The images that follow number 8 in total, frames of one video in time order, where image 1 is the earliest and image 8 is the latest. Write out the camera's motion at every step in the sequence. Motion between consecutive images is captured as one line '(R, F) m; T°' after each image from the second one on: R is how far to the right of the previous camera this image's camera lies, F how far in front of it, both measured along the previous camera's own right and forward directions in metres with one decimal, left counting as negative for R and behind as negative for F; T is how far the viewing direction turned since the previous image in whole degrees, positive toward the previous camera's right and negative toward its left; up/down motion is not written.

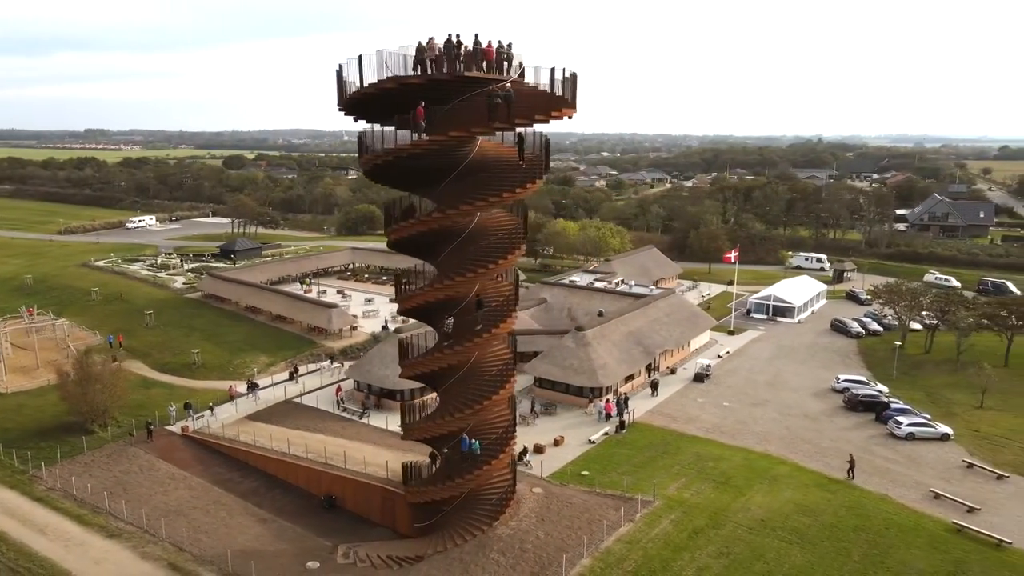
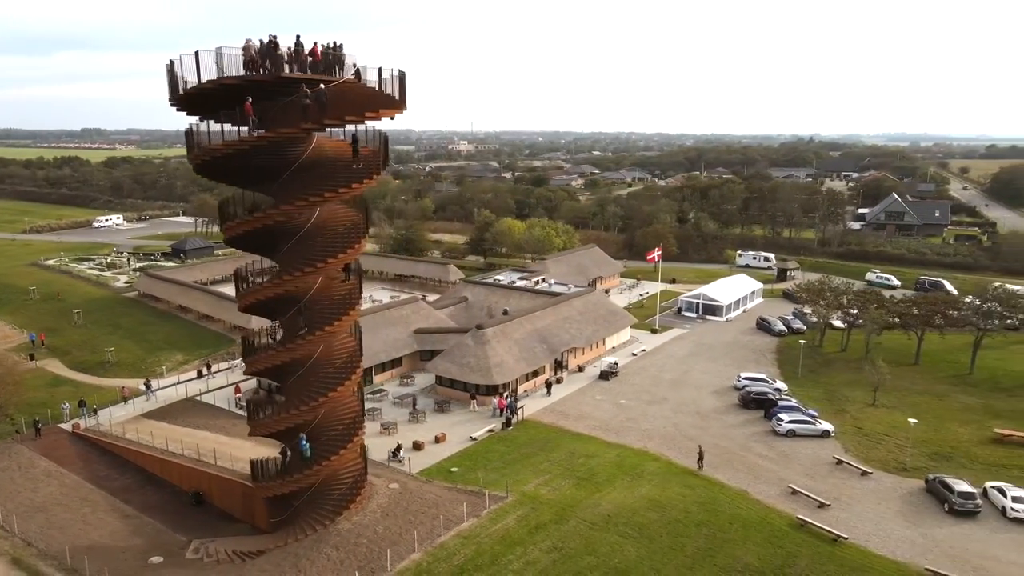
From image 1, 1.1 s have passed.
(+5.3, -0.3) m; 0°
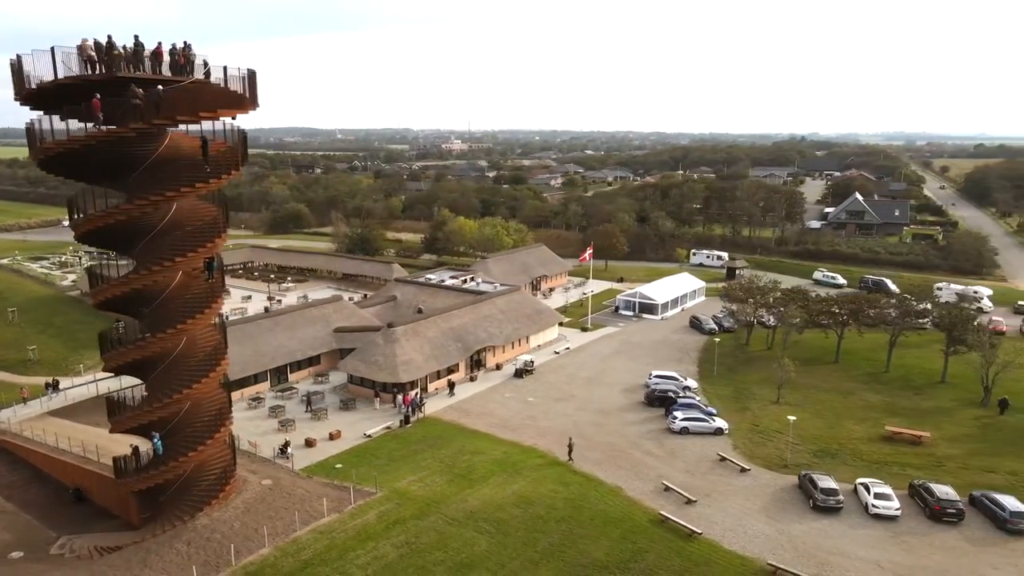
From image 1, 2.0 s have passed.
(+4.8, -0.3) m; 0°
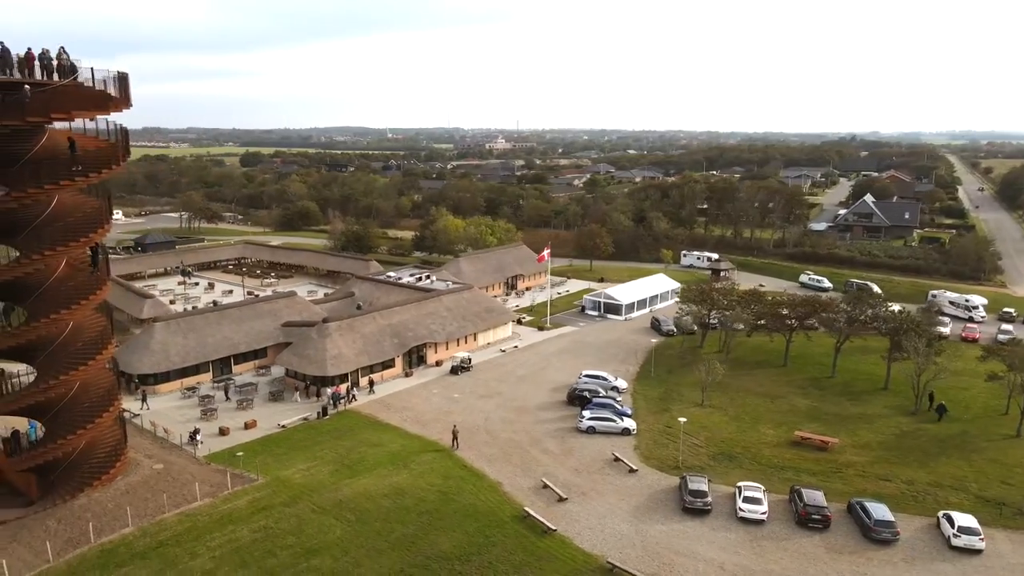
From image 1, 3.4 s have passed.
(+6.6, -0.4) m; -4°
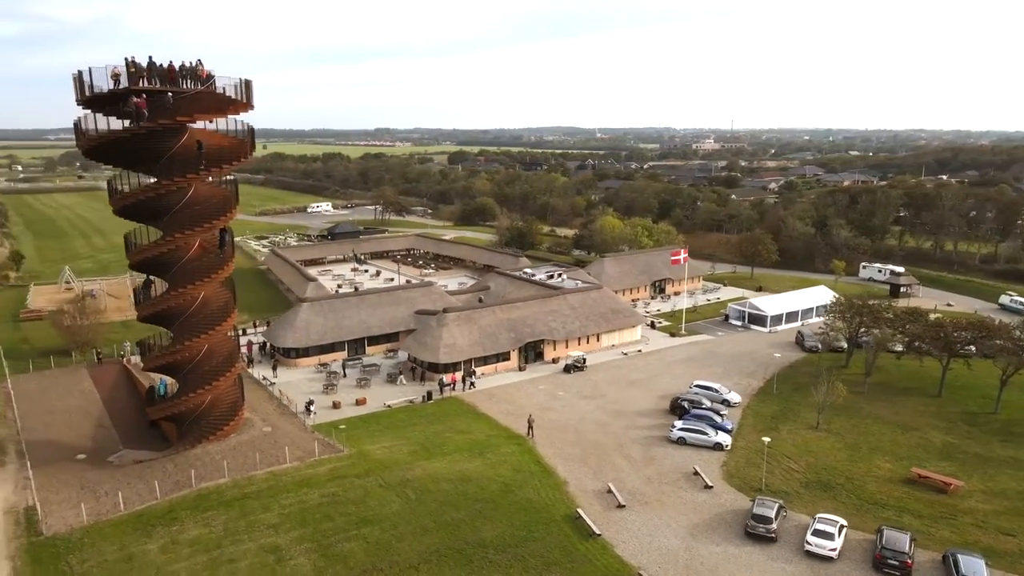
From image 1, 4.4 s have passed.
(+5.0, +0.4) m; -16°
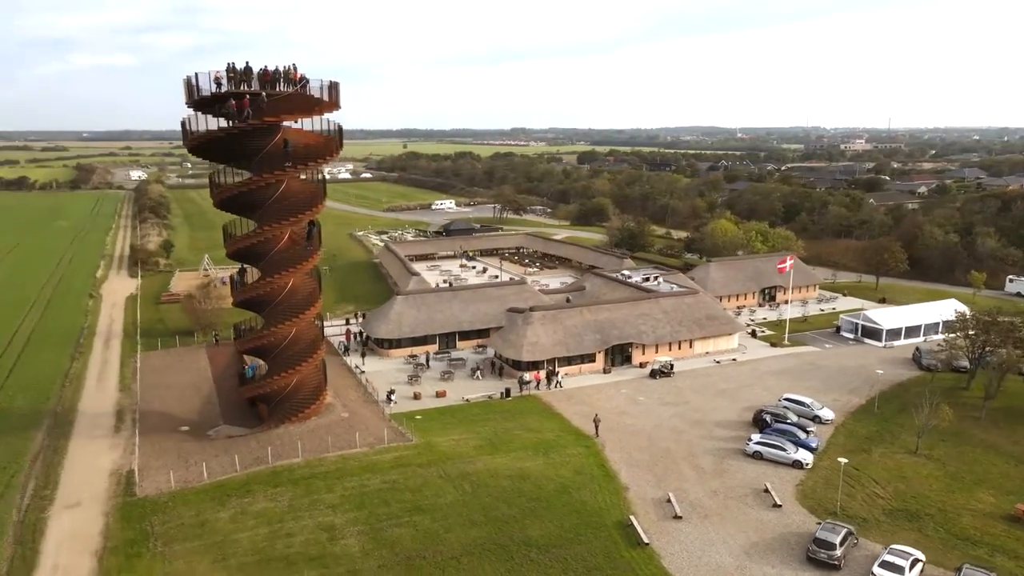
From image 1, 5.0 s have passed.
(+2.6, +0.2) m; -10°
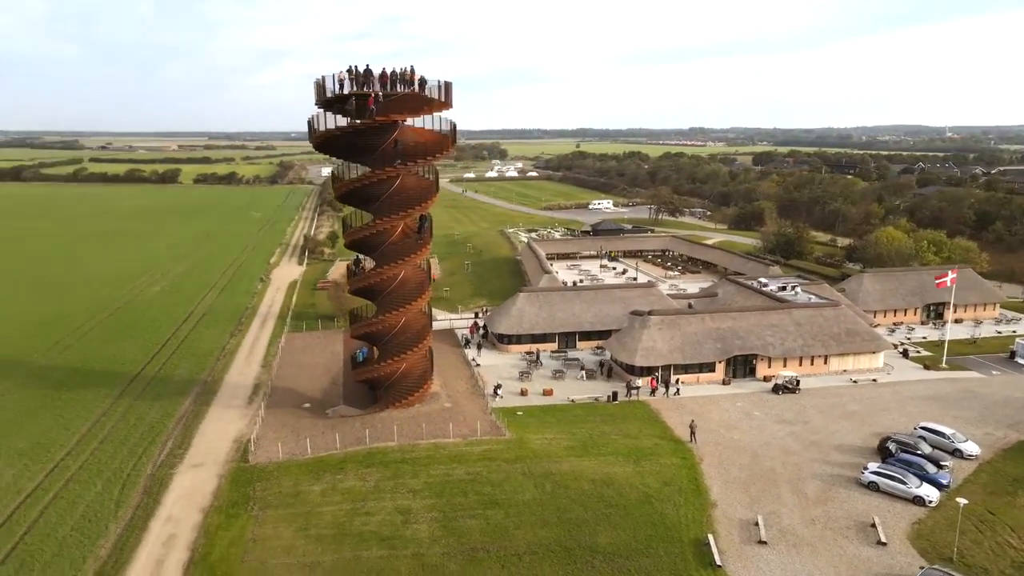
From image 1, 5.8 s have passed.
(+3.0, +0.5) m; -13°
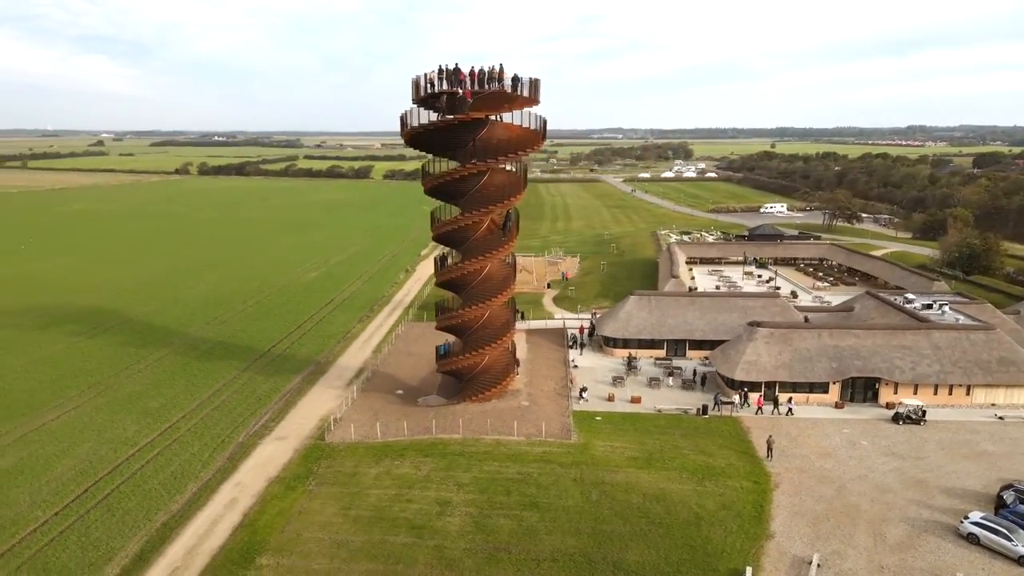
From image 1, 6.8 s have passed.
(+4.8, +1.0) m; -14°
